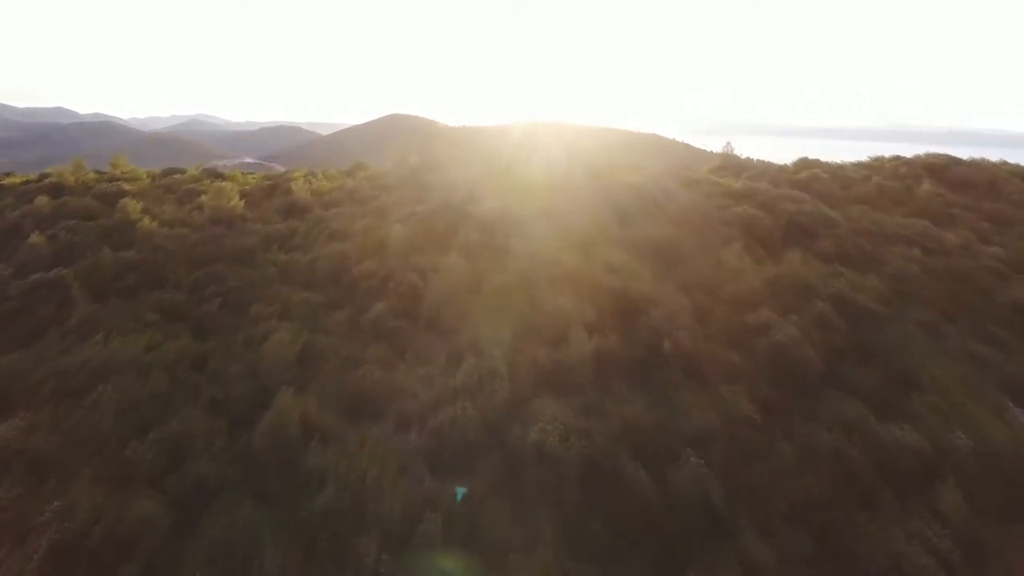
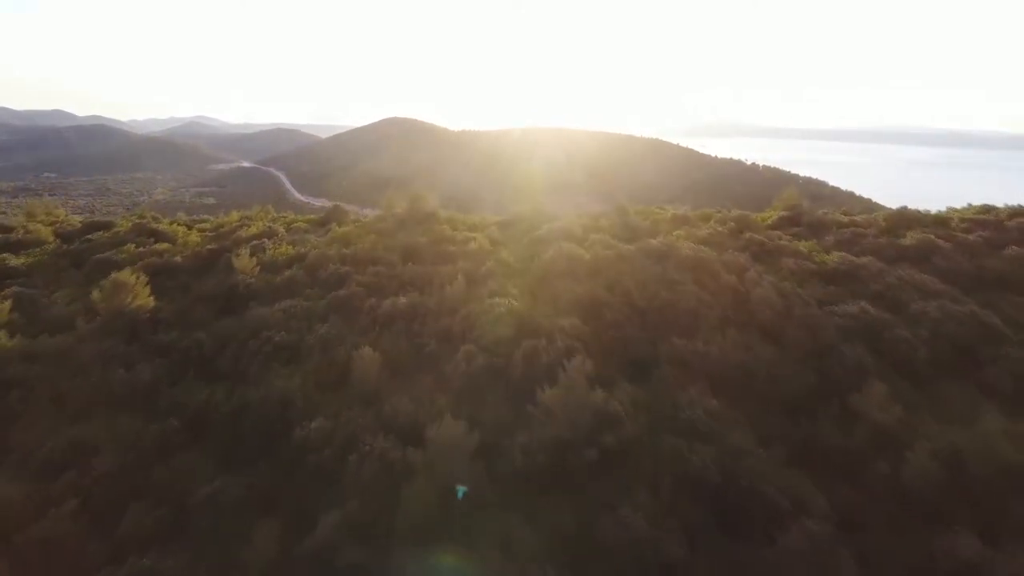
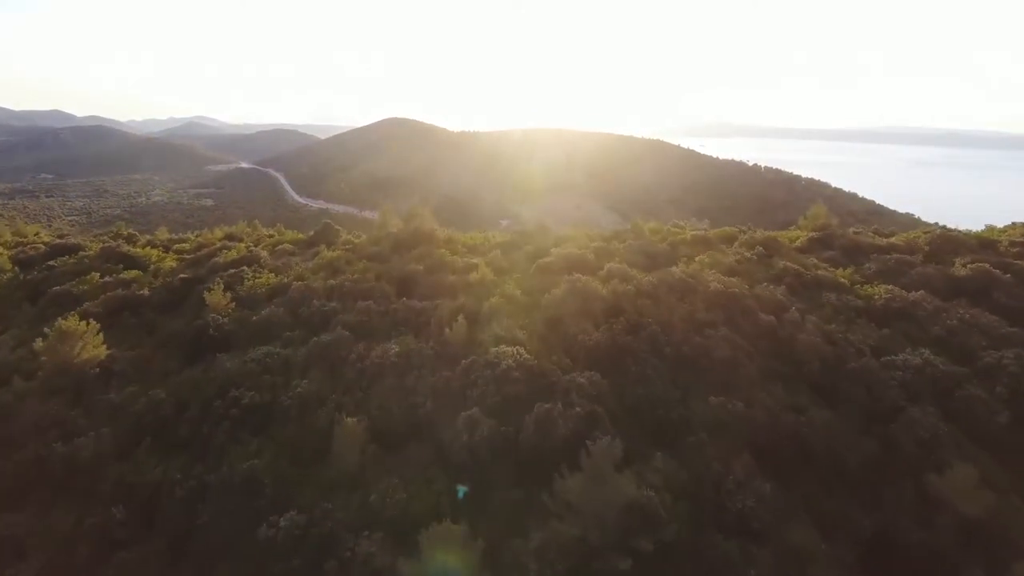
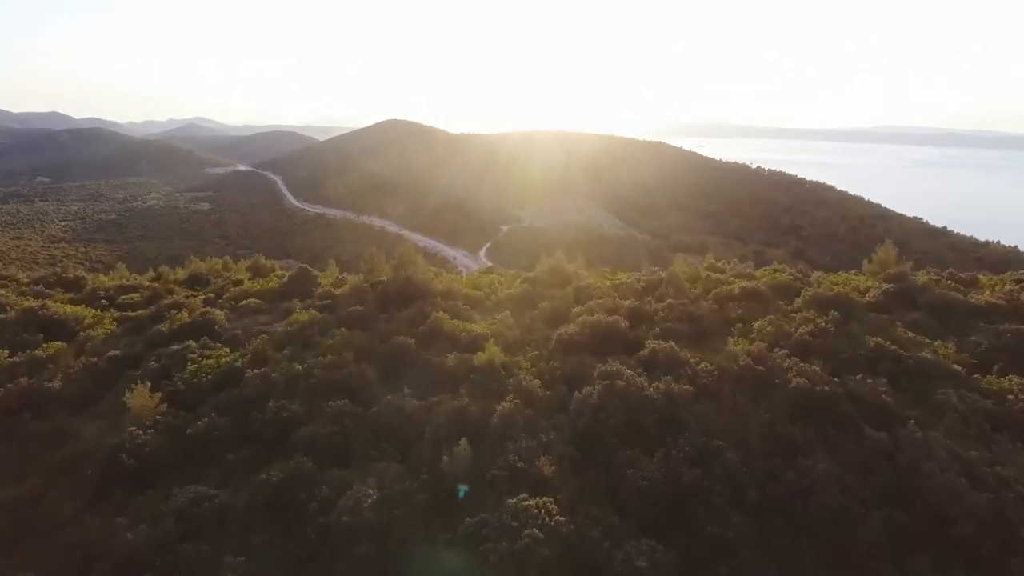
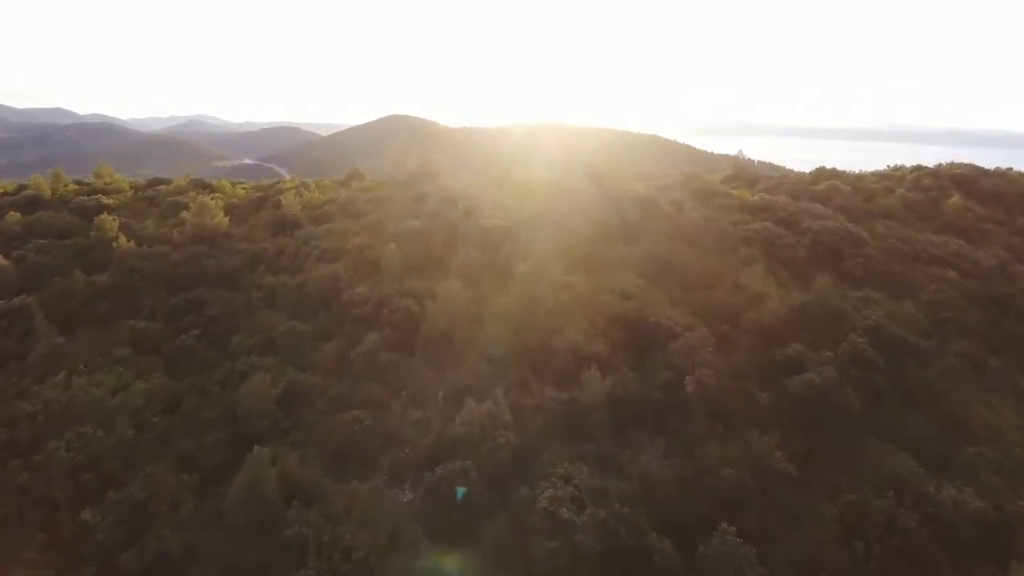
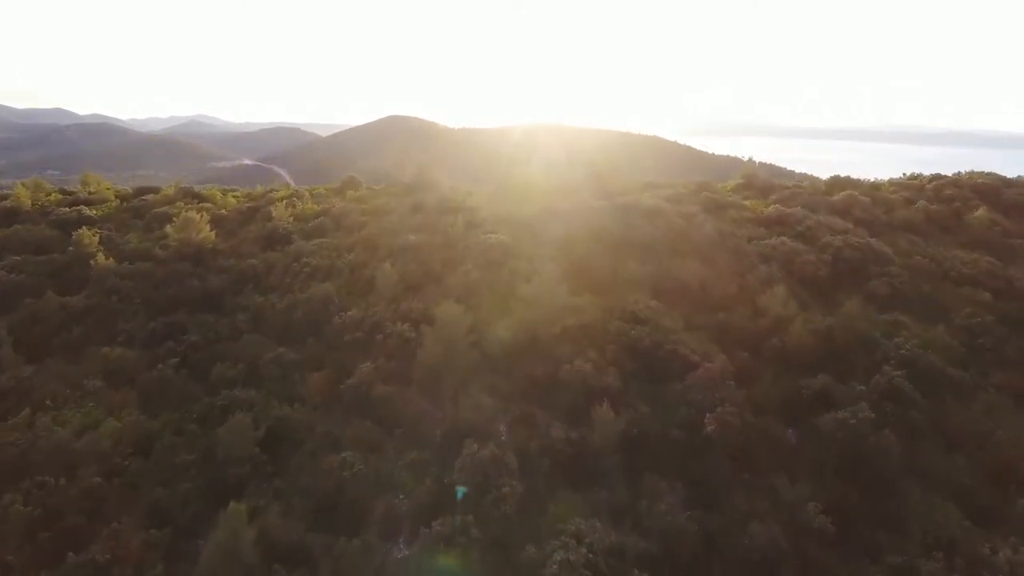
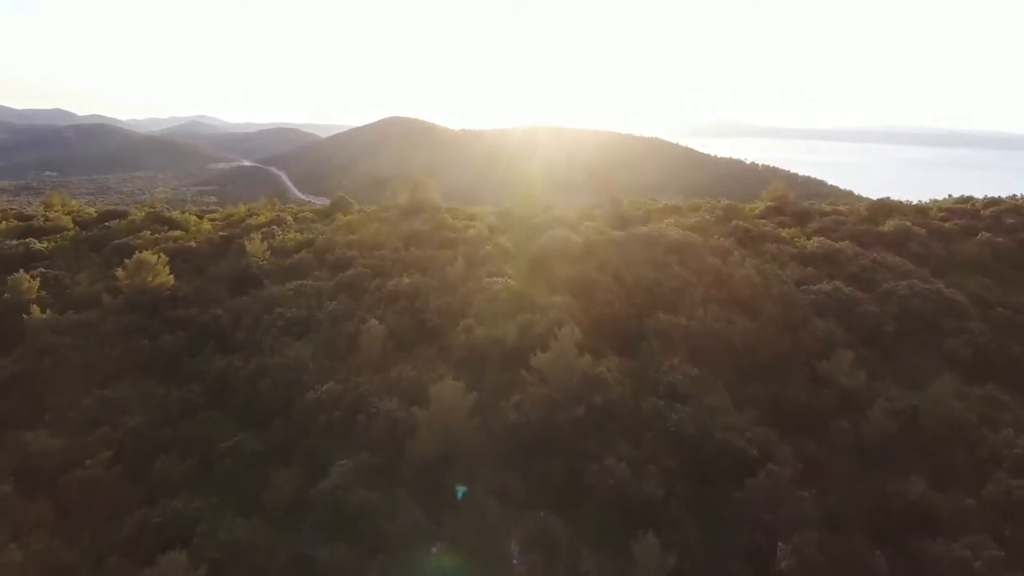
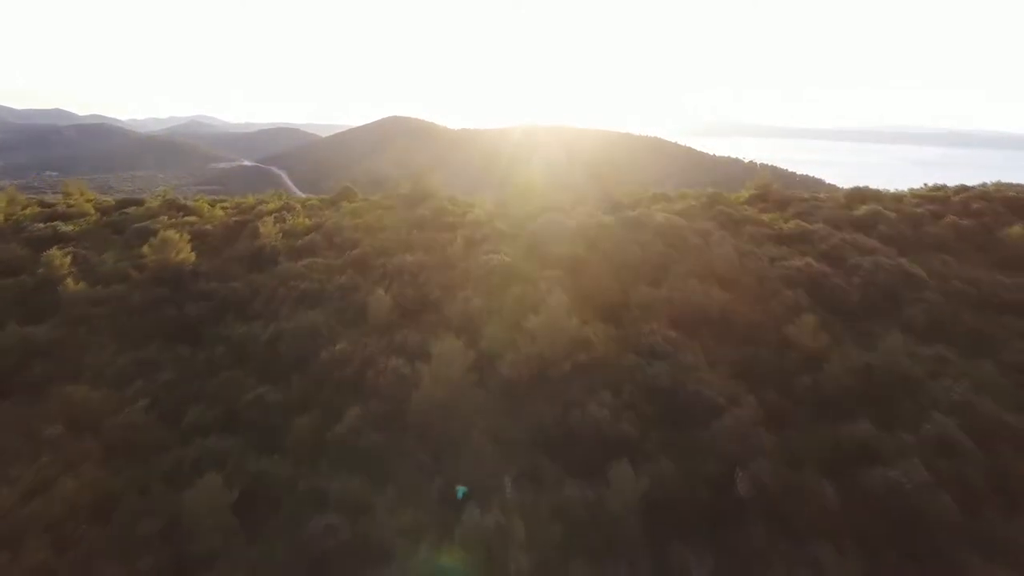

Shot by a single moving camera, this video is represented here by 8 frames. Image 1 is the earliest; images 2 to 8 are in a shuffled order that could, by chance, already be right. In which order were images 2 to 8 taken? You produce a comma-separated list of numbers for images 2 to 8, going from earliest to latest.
5, 6, 8, 7, 2, 3, 4
